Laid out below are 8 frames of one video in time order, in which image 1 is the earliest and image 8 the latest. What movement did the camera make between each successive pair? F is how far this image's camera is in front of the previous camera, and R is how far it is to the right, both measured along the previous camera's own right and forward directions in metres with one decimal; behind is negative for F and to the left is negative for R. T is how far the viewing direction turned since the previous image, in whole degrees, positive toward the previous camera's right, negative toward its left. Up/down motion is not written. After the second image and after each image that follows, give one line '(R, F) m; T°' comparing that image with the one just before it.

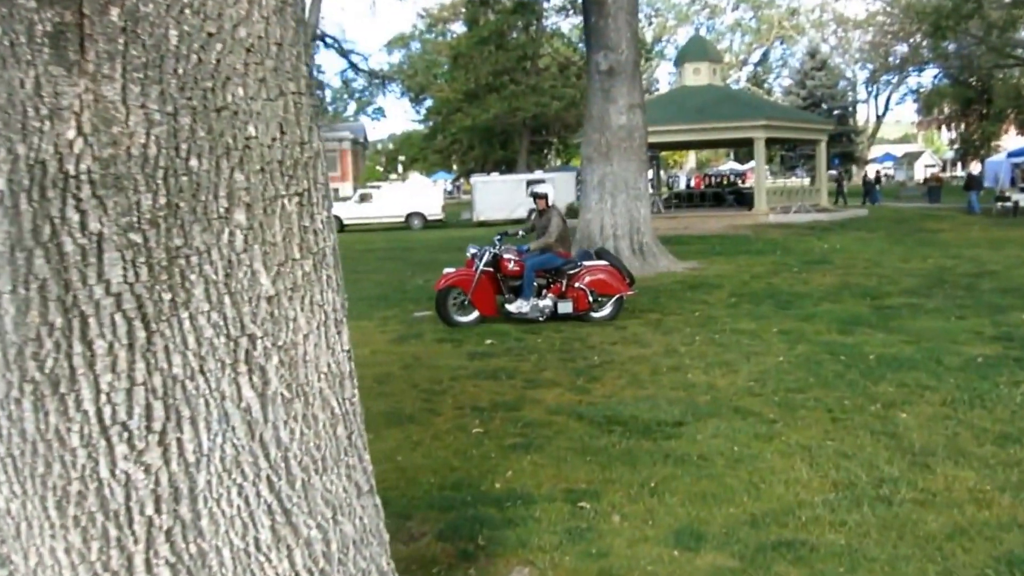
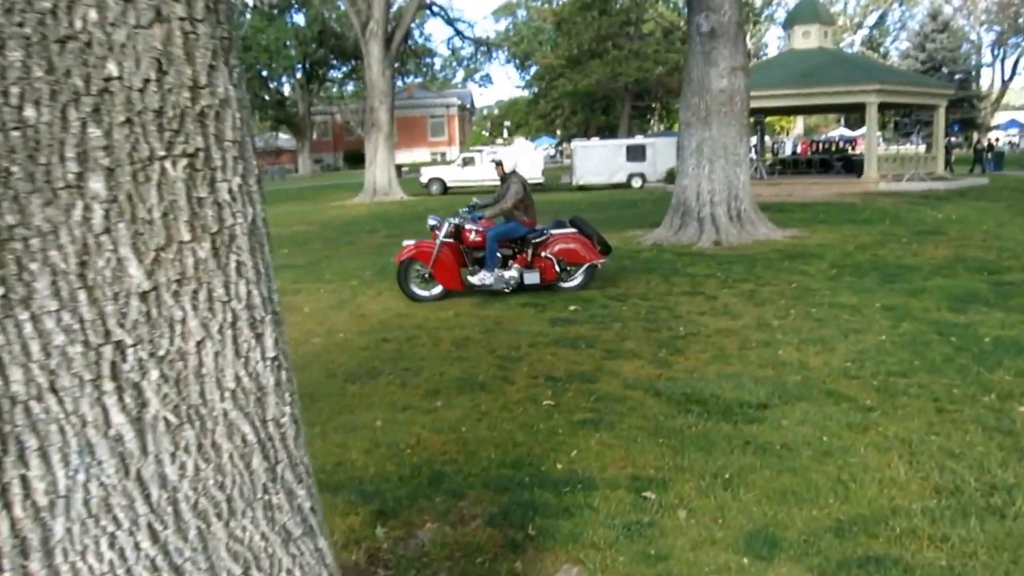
(+0.1, +0.4) m; -6°
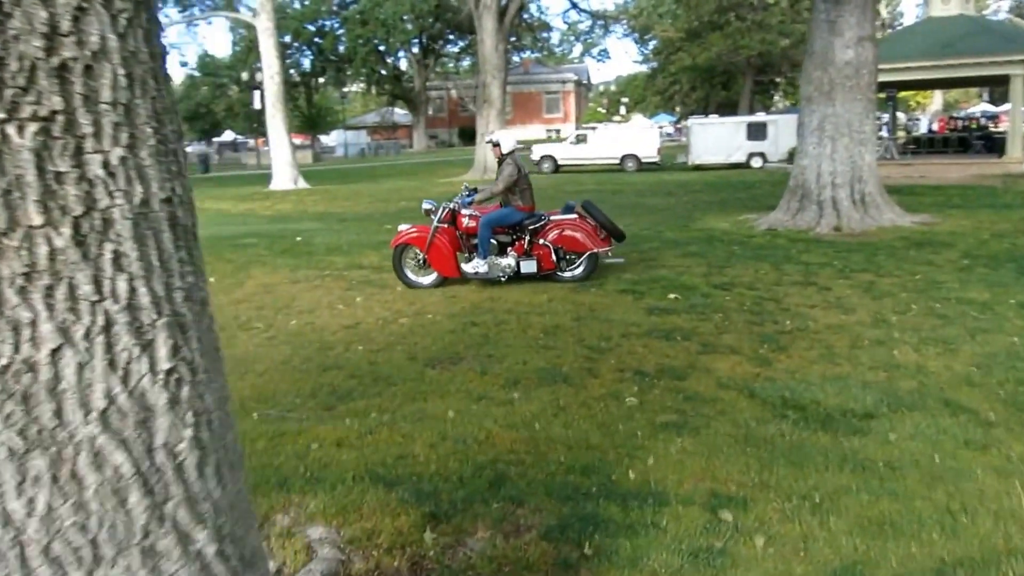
(+0.2, +0.3) m; -7°
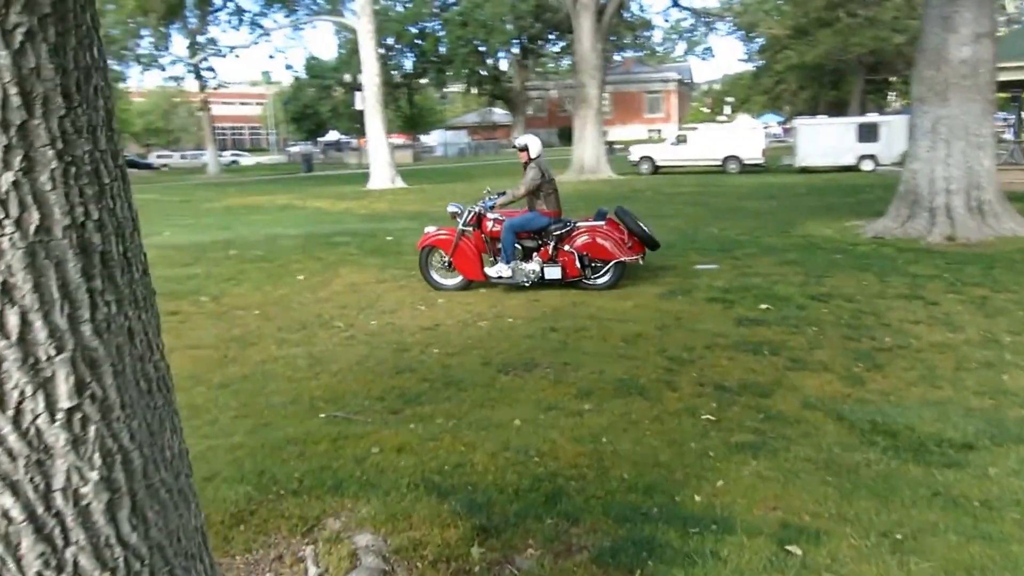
(+0.2, +0.2) m; -7°
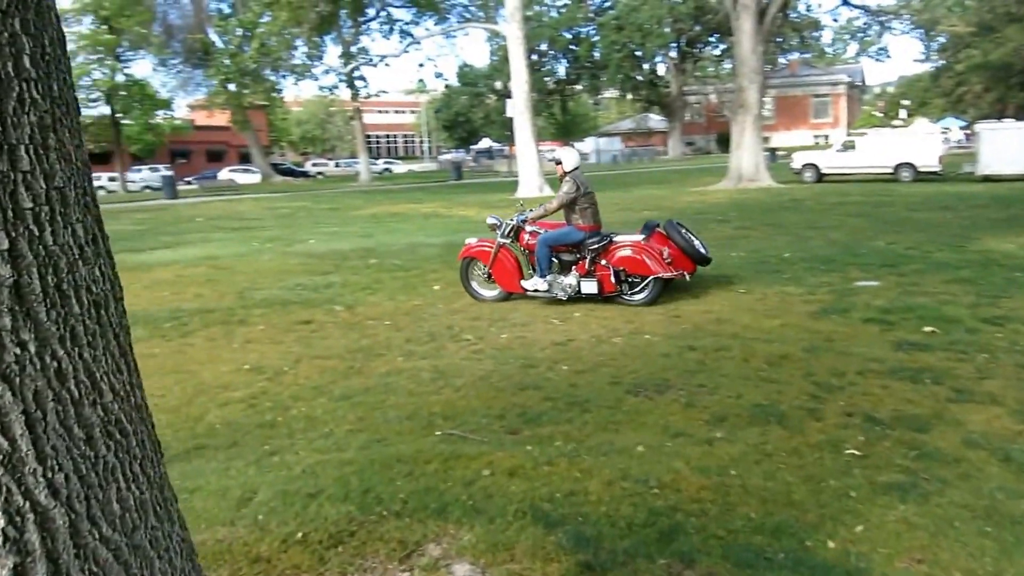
(+0.2, +0.2) m; -10°
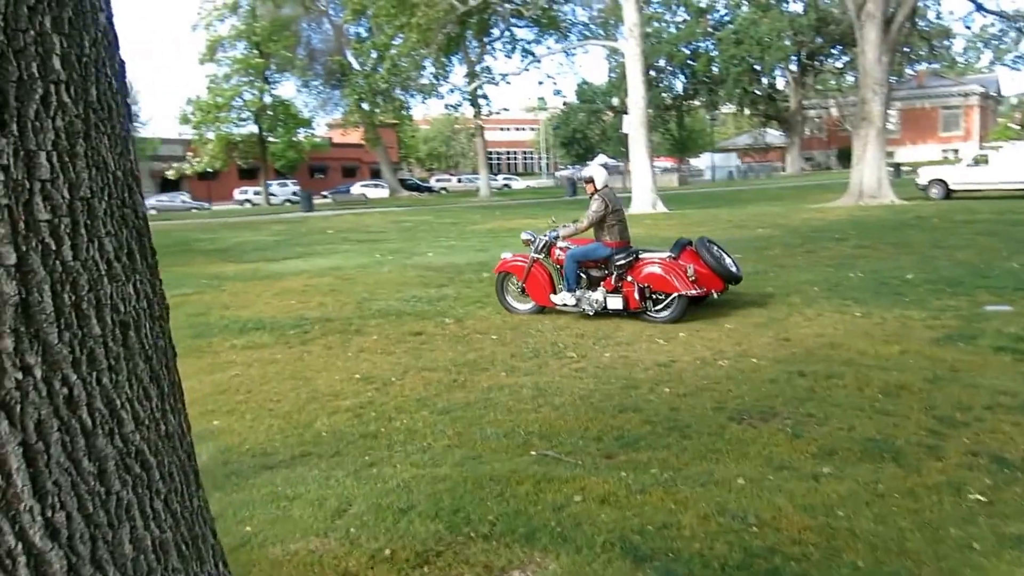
(+0.1, +0.1) m; -7°
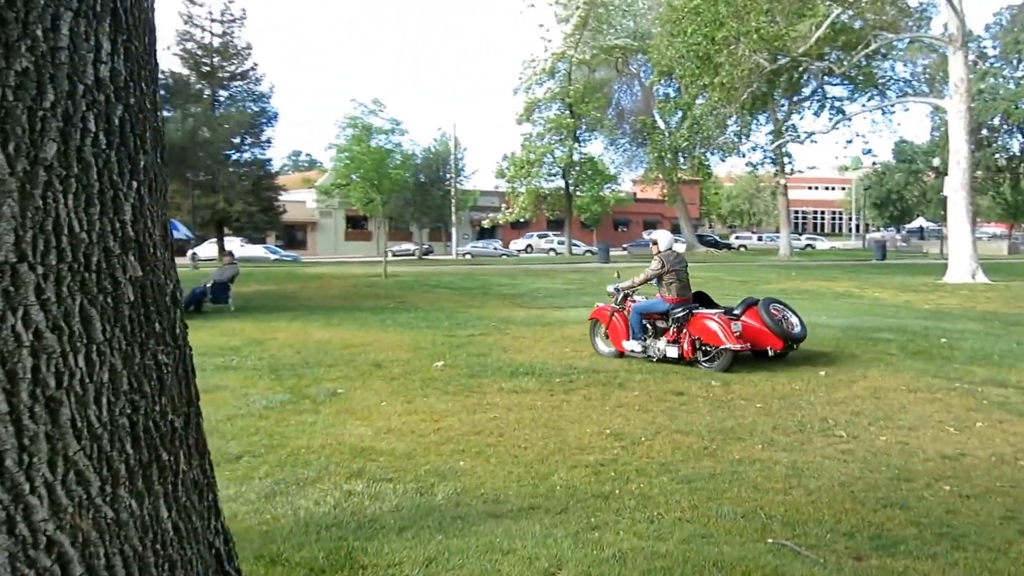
(+0.3, +0.3) m; -20°
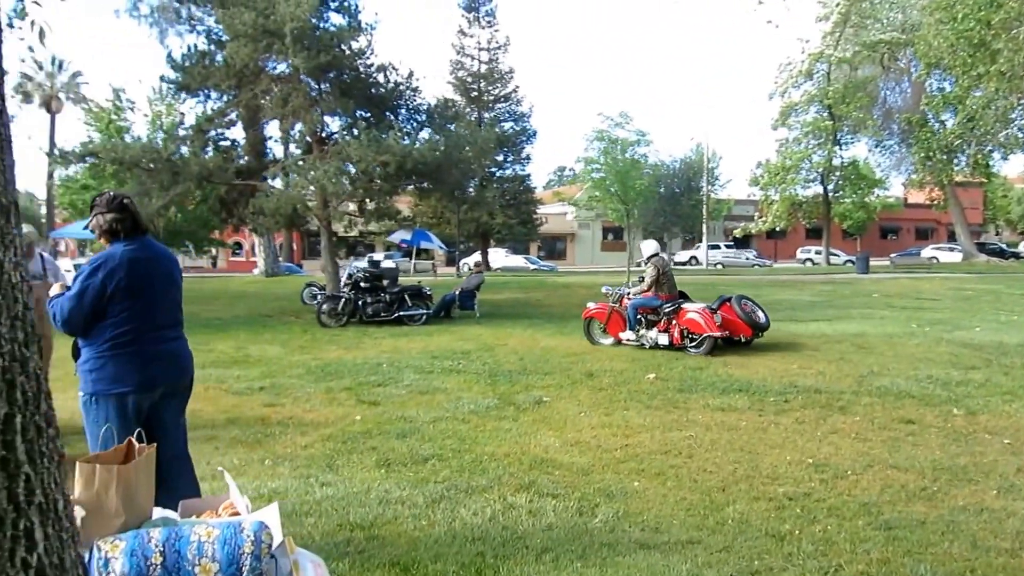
(+0.6, +0.5) m; -17°
